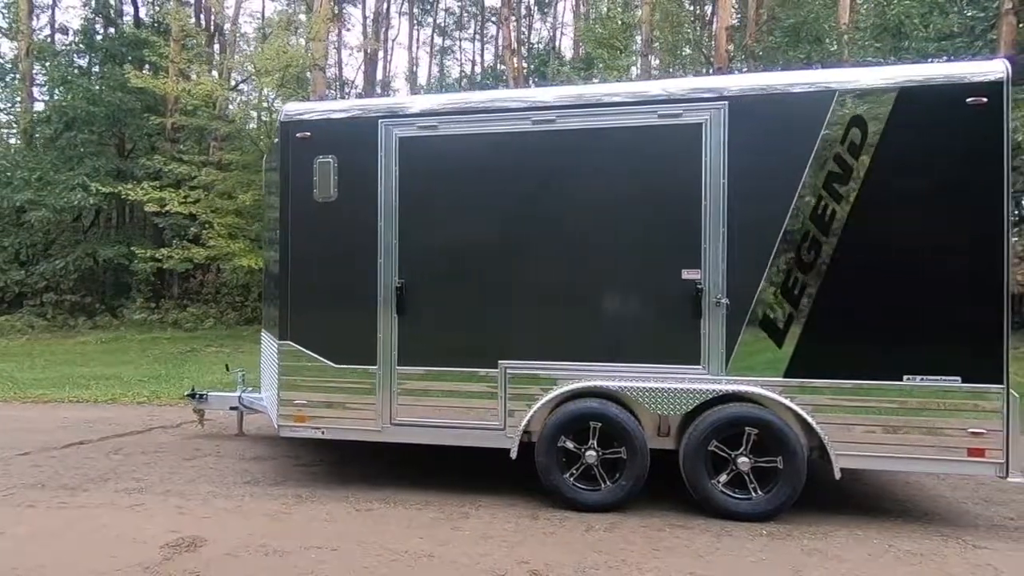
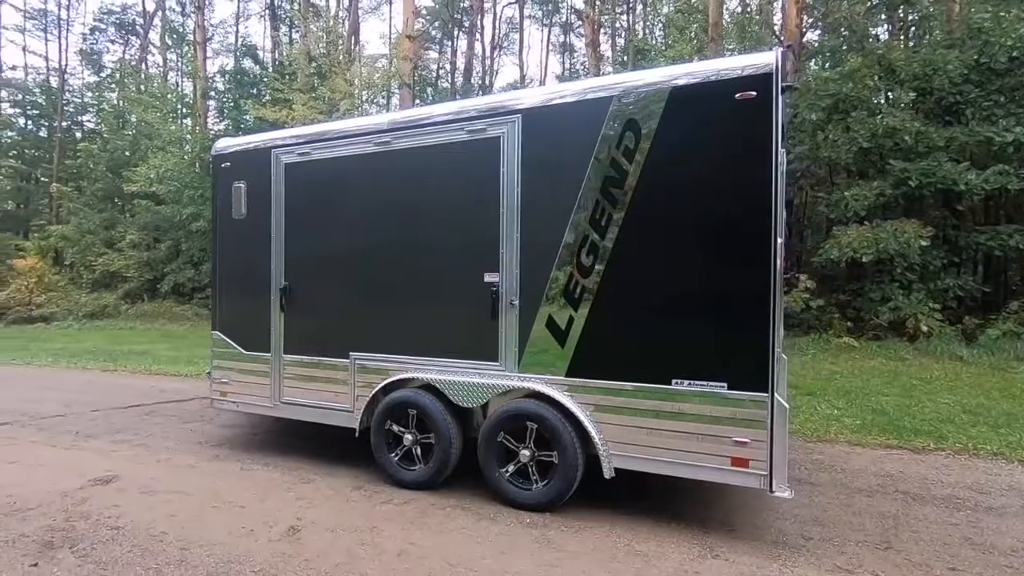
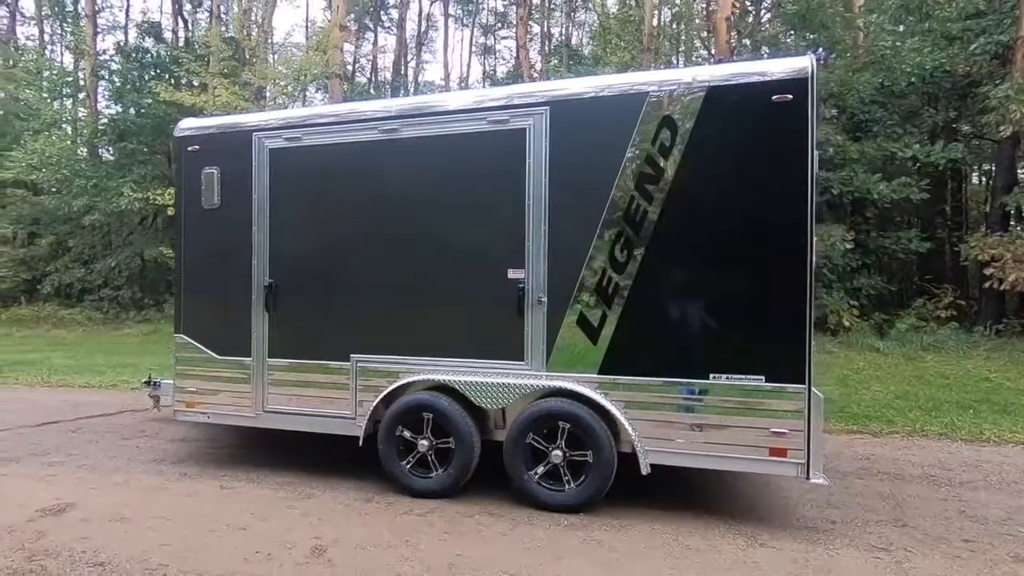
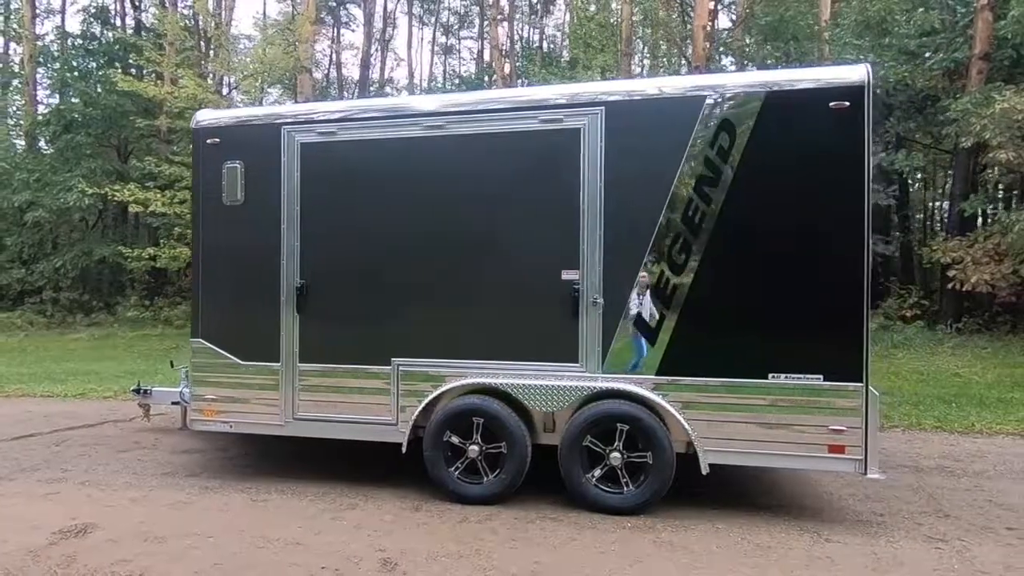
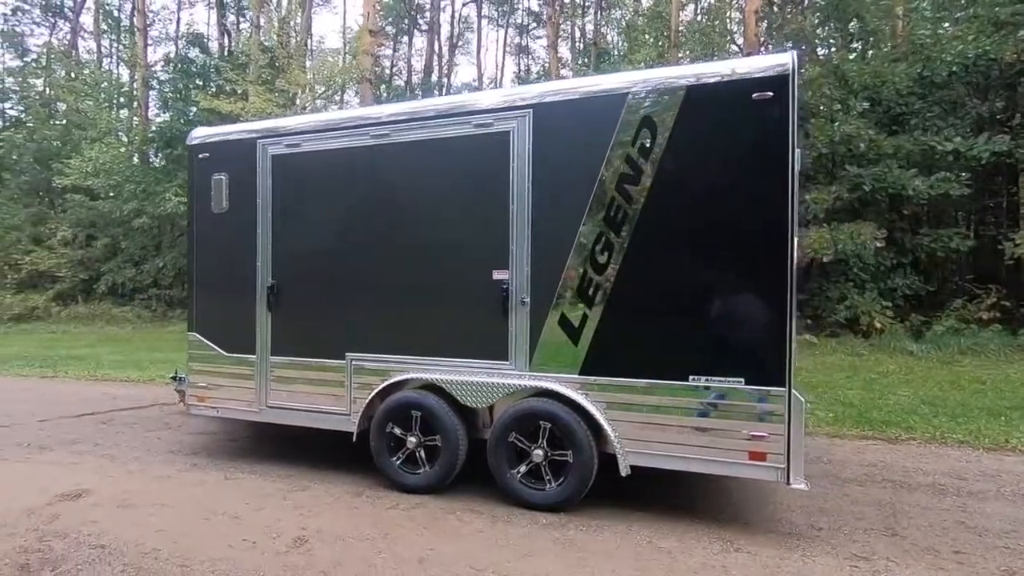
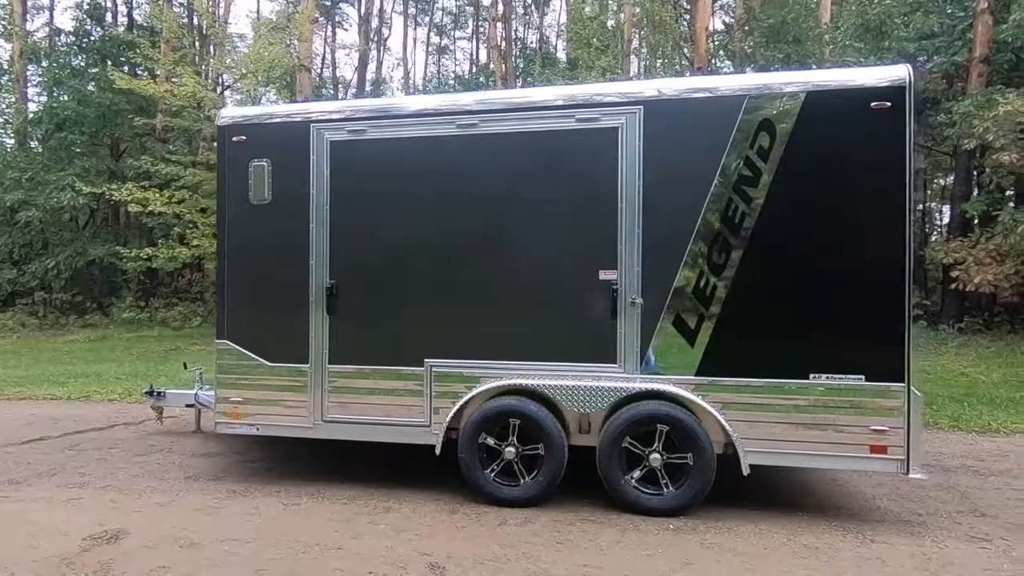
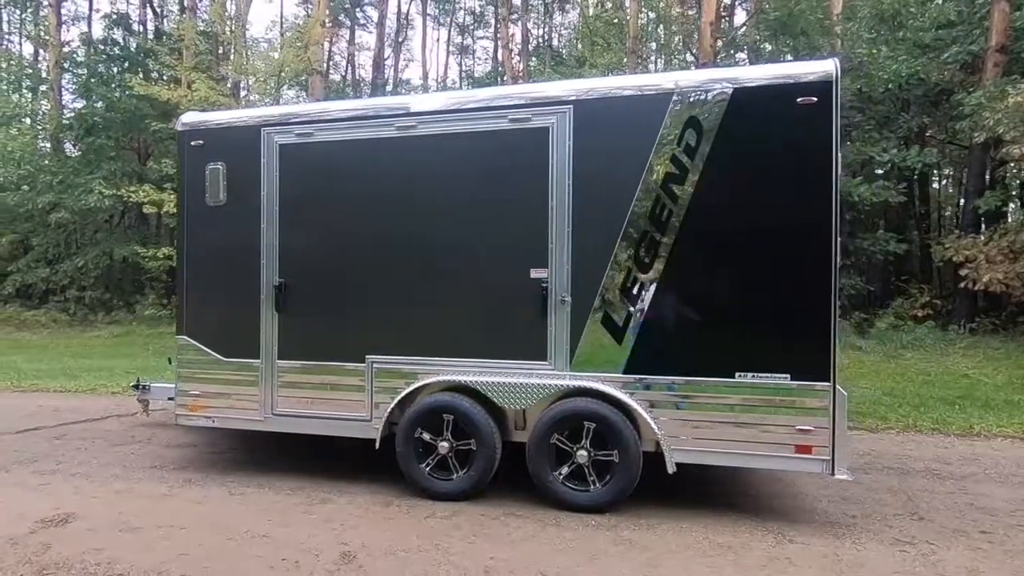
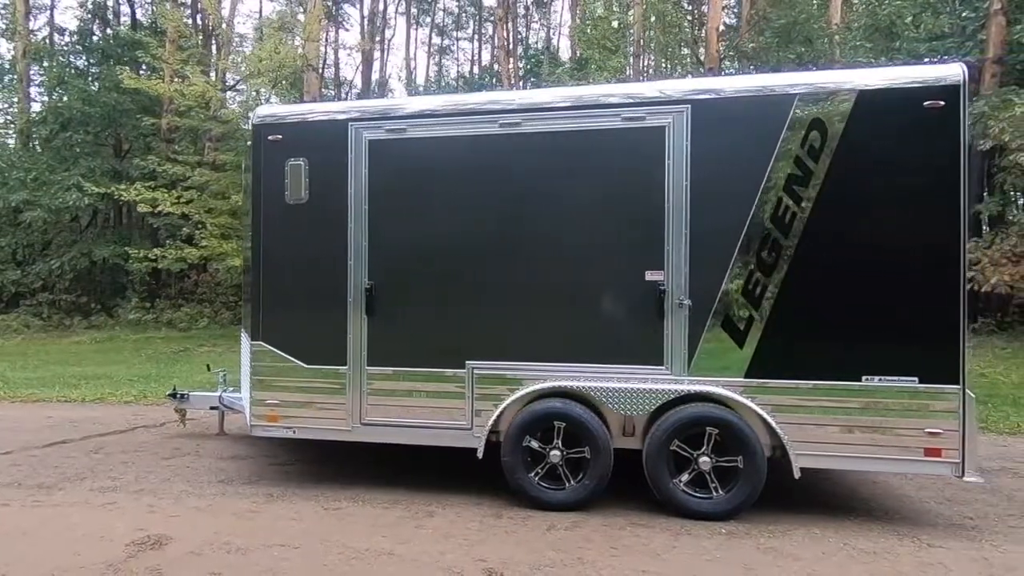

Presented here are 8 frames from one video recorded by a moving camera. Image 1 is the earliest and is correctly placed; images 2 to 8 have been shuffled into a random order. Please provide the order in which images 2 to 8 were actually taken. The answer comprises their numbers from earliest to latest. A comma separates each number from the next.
8, 6, 4, 7, 3, 5, 2
